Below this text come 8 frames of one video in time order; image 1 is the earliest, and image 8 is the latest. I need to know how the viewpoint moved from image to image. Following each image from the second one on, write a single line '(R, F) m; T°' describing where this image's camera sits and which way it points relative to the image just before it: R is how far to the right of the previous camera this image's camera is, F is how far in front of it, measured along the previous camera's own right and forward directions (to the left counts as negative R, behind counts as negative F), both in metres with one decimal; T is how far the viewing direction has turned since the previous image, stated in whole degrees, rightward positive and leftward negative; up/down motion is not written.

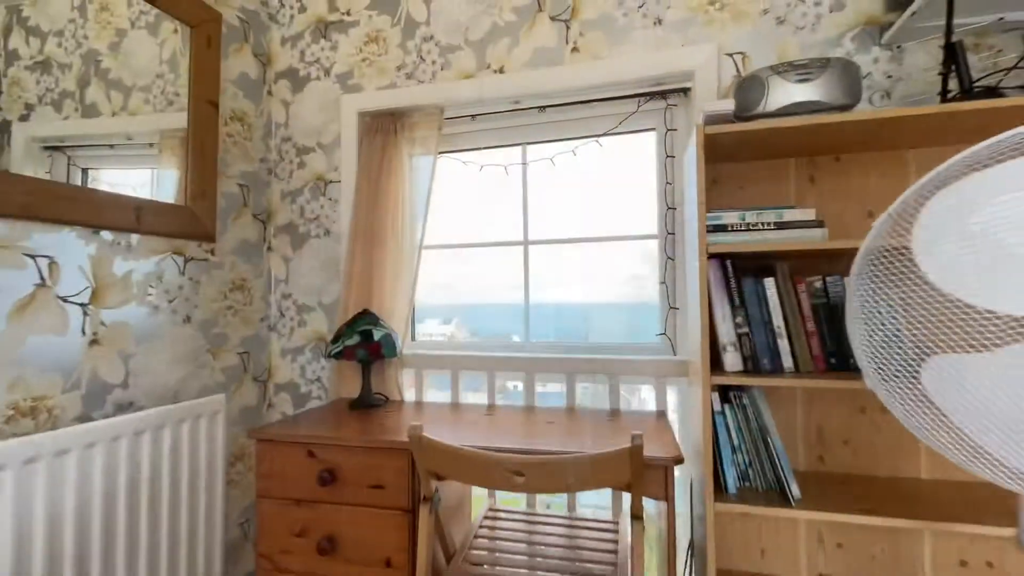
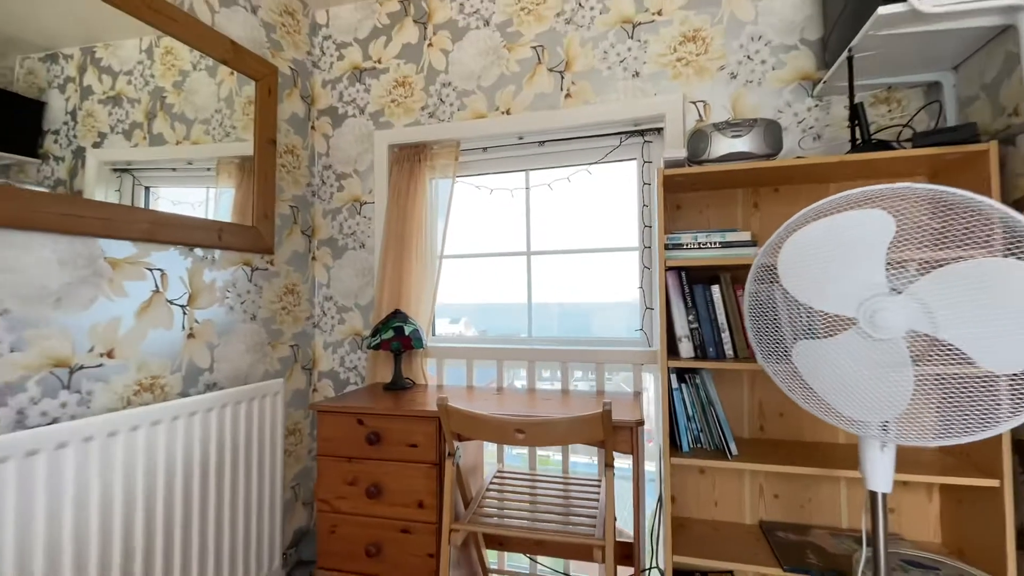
(0.0, -0.3) m; -1°
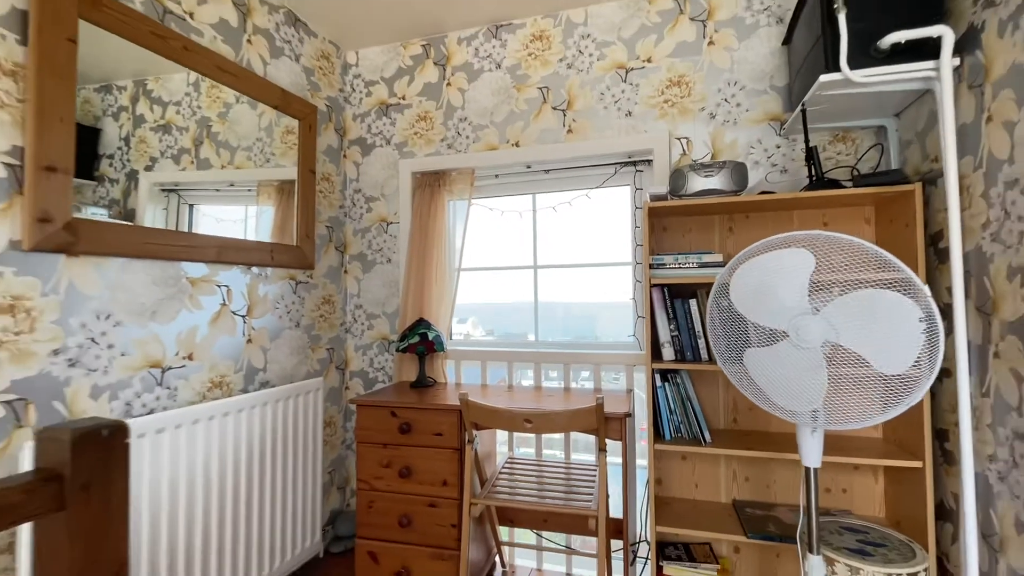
(0.0, -0.2) m; -1°
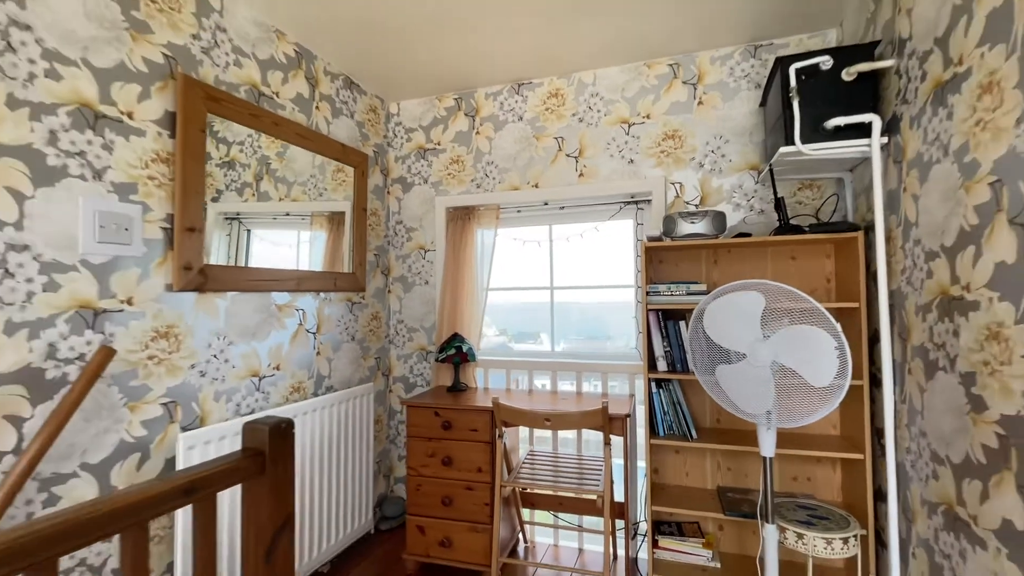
(0.0, -0.4) m; -1°
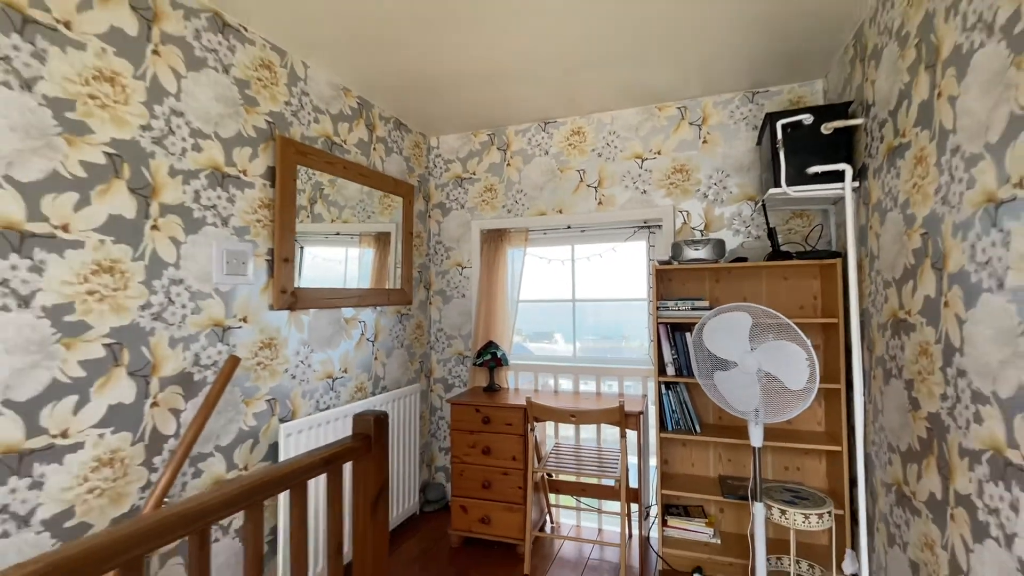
(-0.1, -0.3) m; -2°
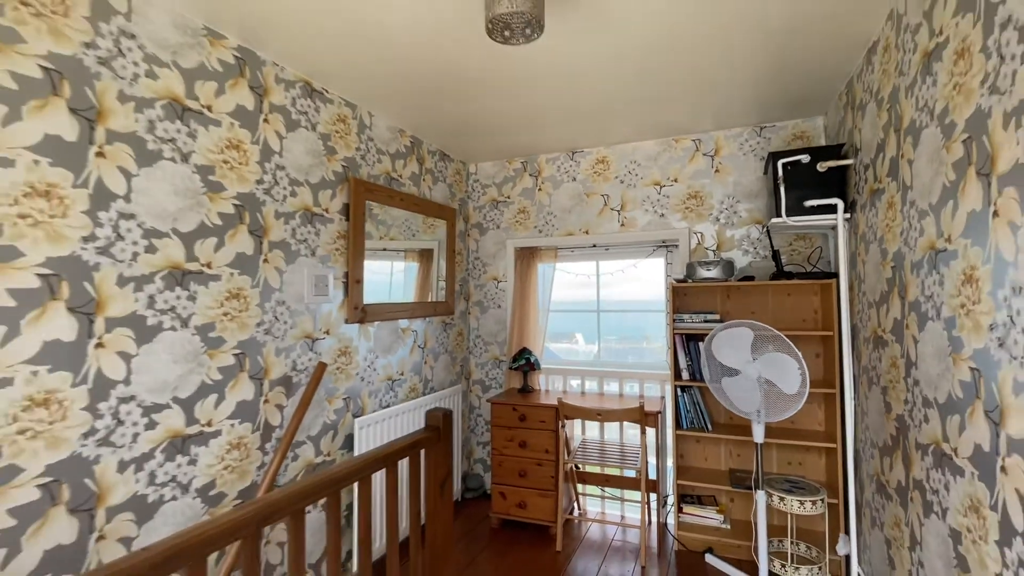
(-0.1, -0.3) m; -2°
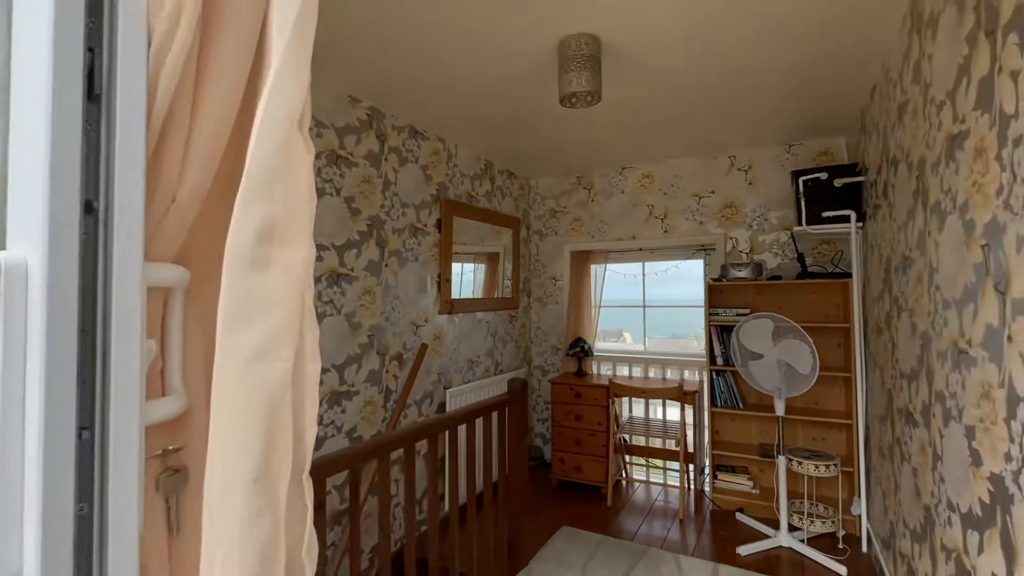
(-0.1, -0.5) m; -6°
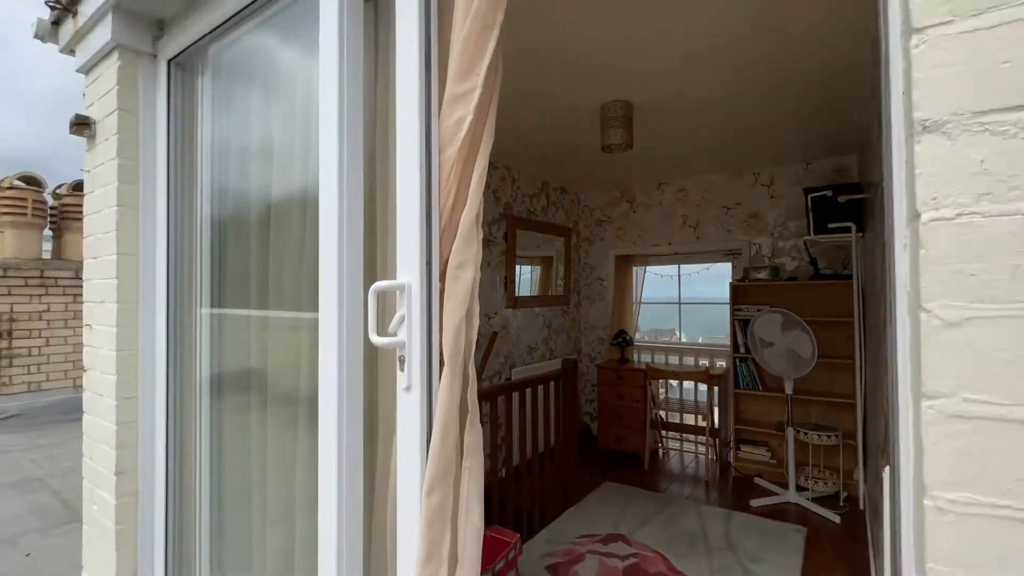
(0.0, -0.7) m; -6°
